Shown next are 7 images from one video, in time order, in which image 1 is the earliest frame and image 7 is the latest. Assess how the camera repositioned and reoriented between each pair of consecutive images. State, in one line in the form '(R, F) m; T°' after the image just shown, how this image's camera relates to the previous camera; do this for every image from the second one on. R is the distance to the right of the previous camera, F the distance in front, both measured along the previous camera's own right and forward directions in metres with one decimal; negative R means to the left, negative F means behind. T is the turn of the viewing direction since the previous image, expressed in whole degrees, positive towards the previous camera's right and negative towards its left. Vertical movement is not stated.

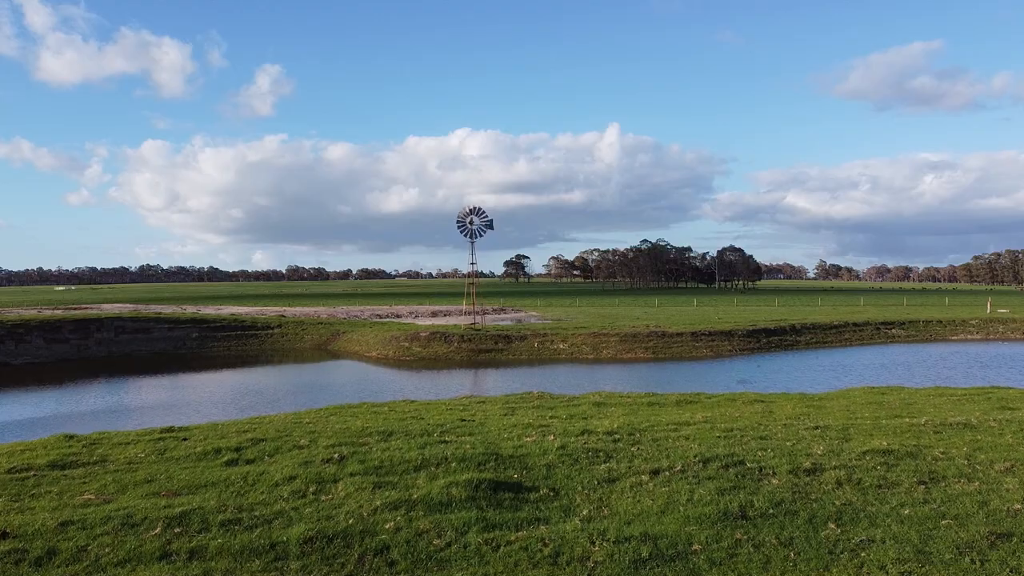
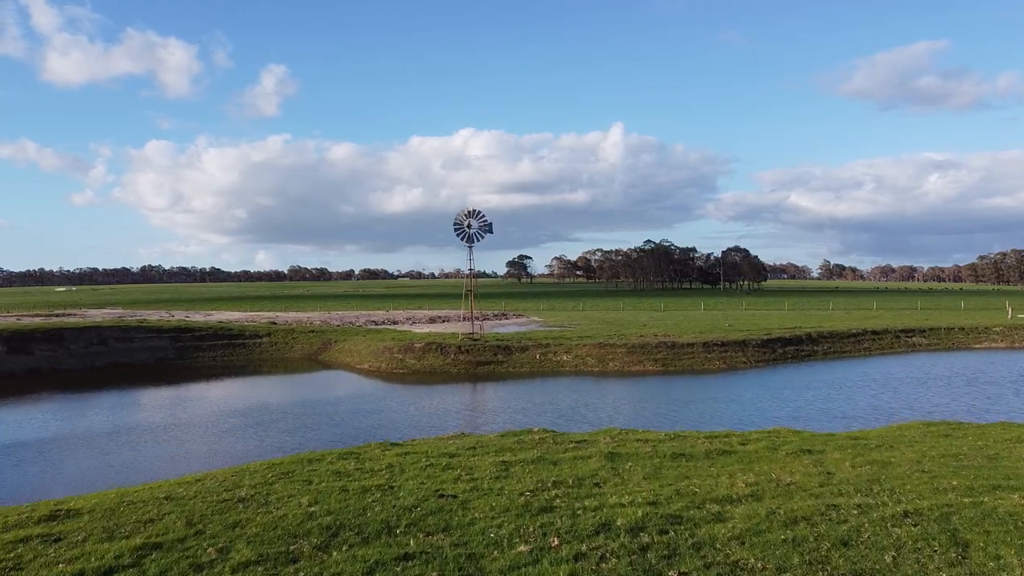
(+0.1, +2.1) m; 0°
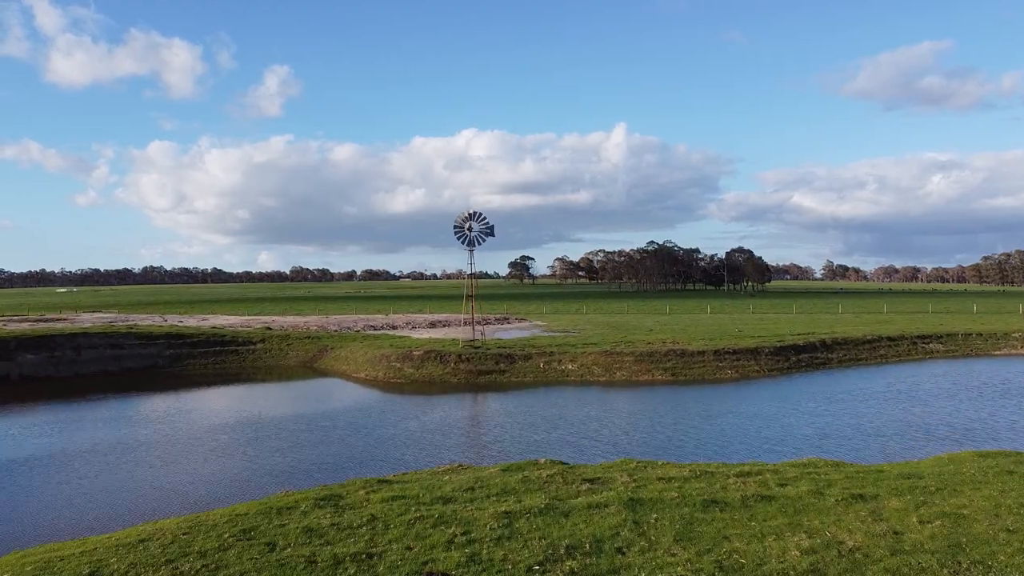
(0.0, +1.4) m; 0°
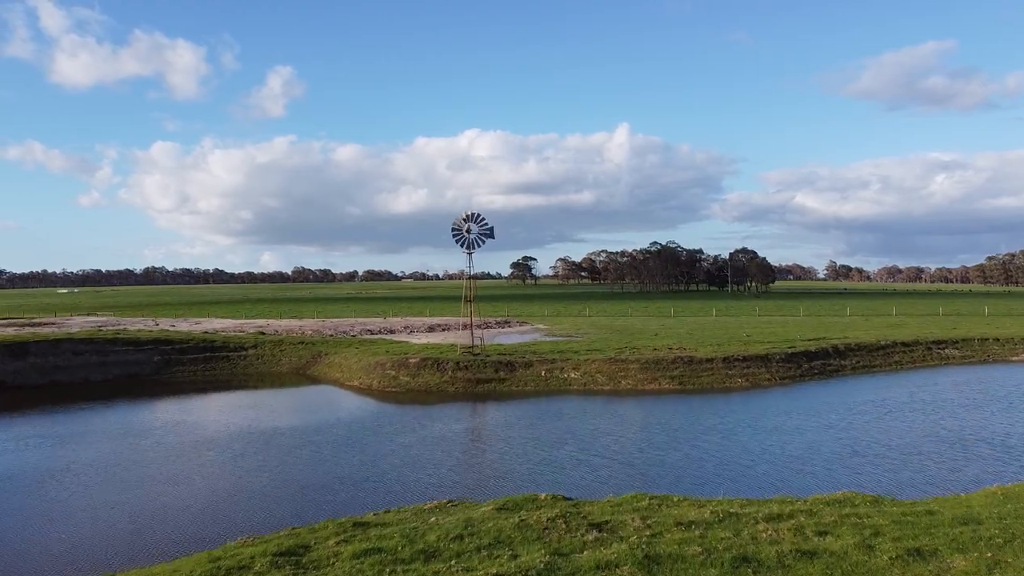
(+0.1, +1.3) m; 0°
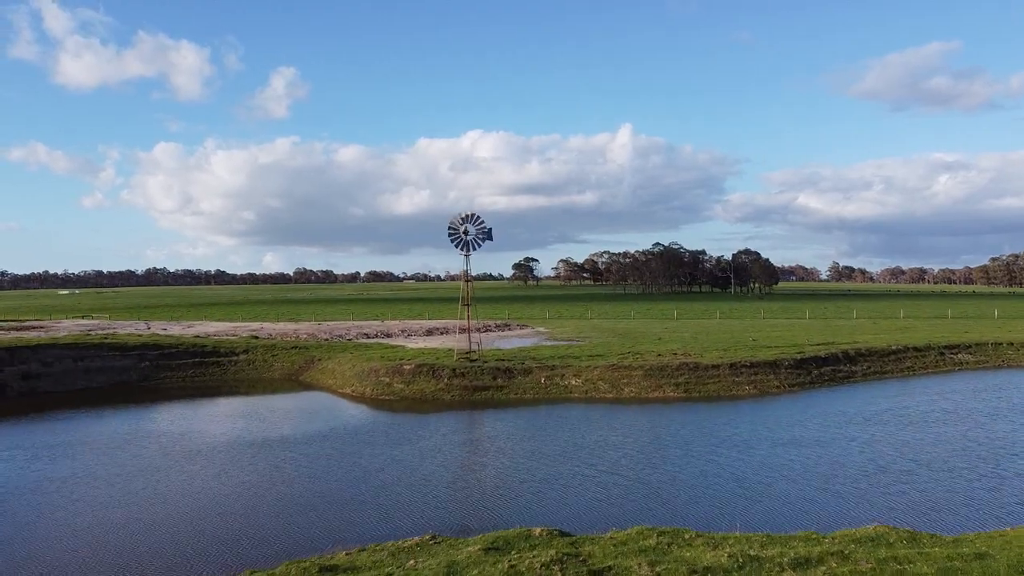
(+0.2, +1.2) m; 0°
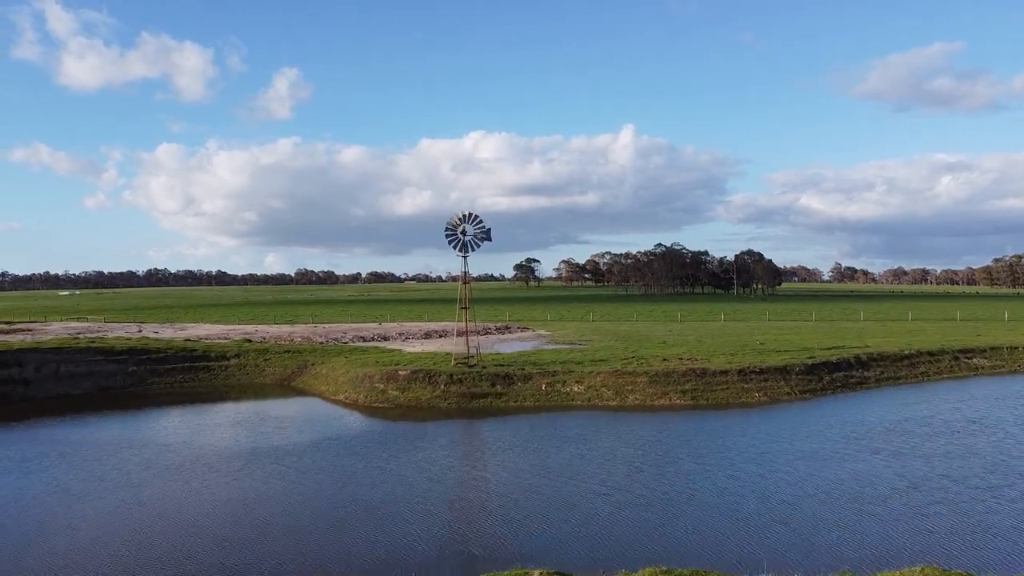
(+0.1, +1.2) m; 0°
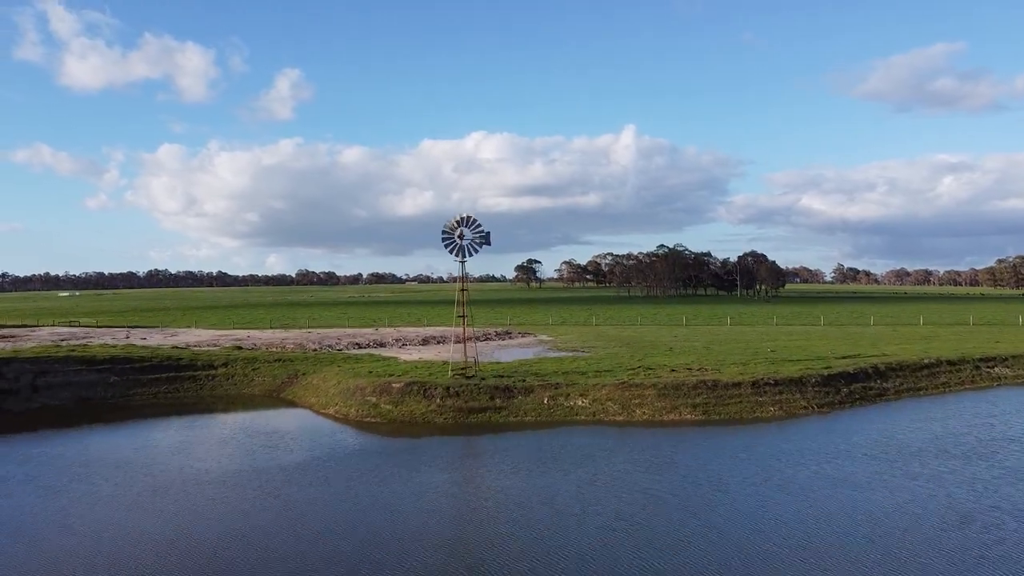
(+0.1, +1.6) m; 0°
